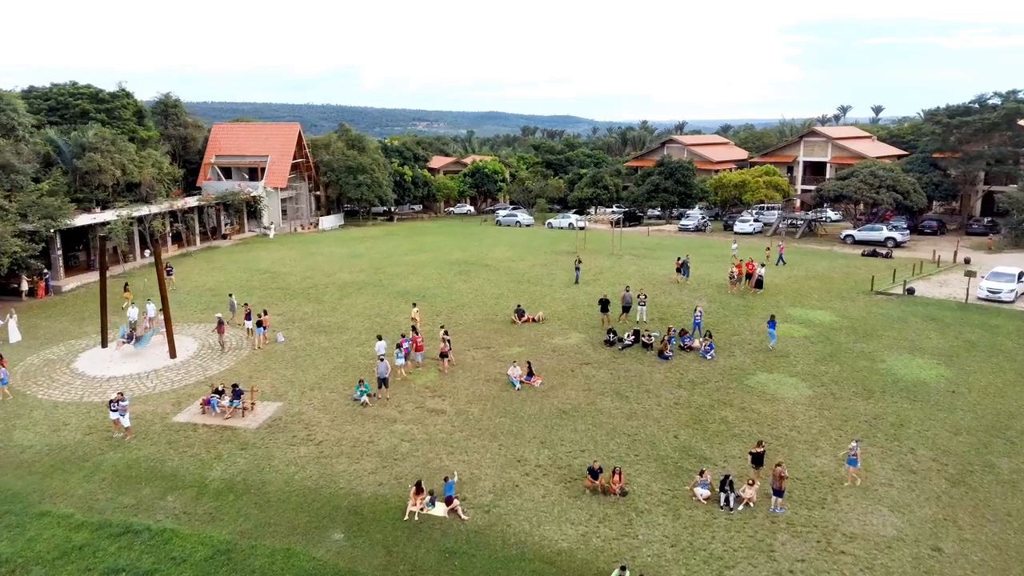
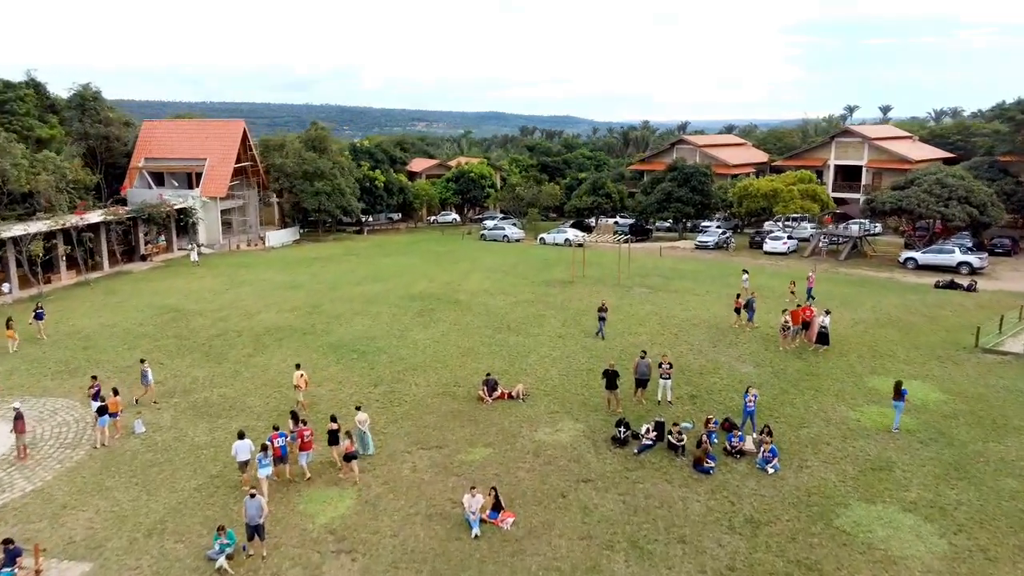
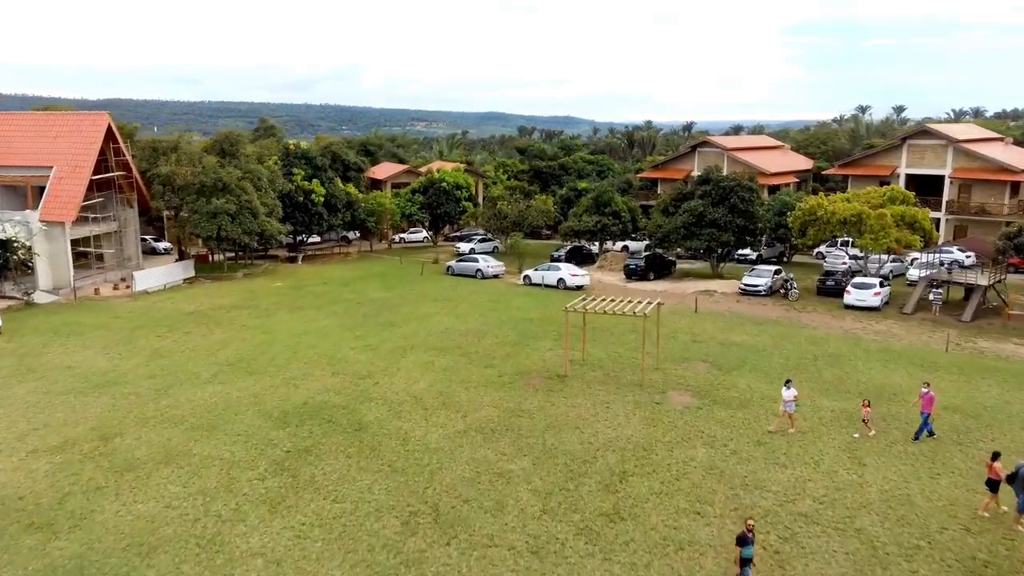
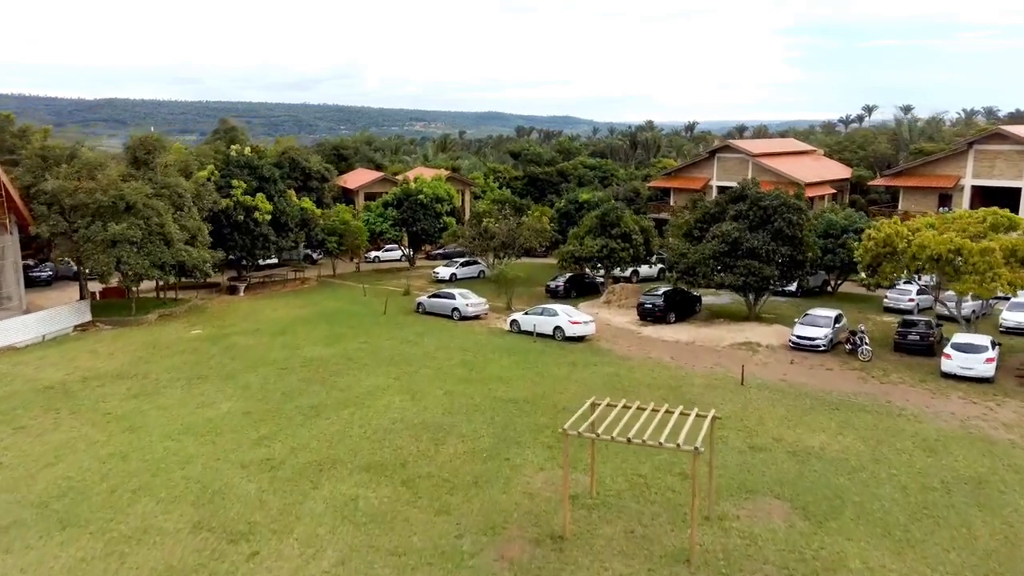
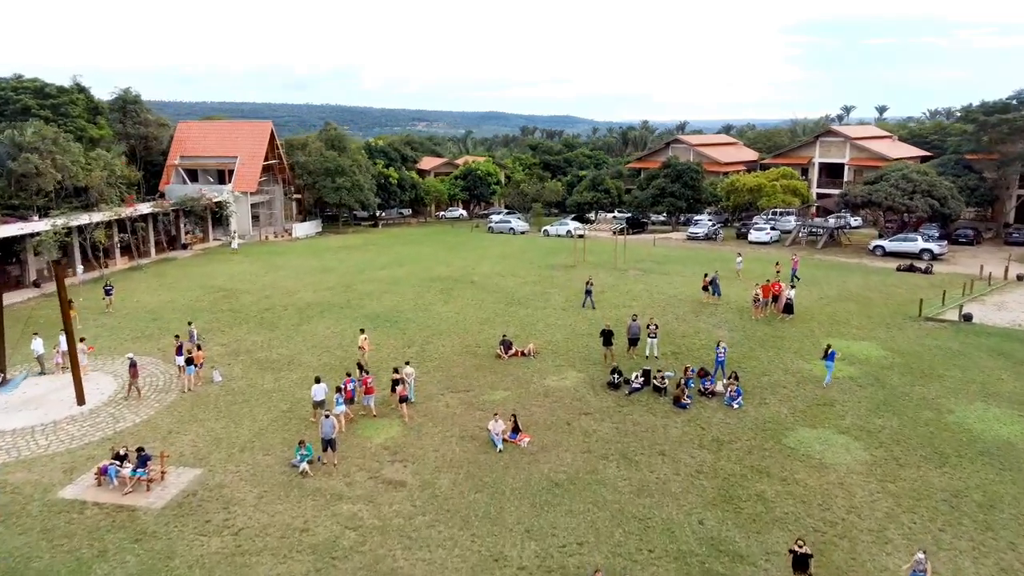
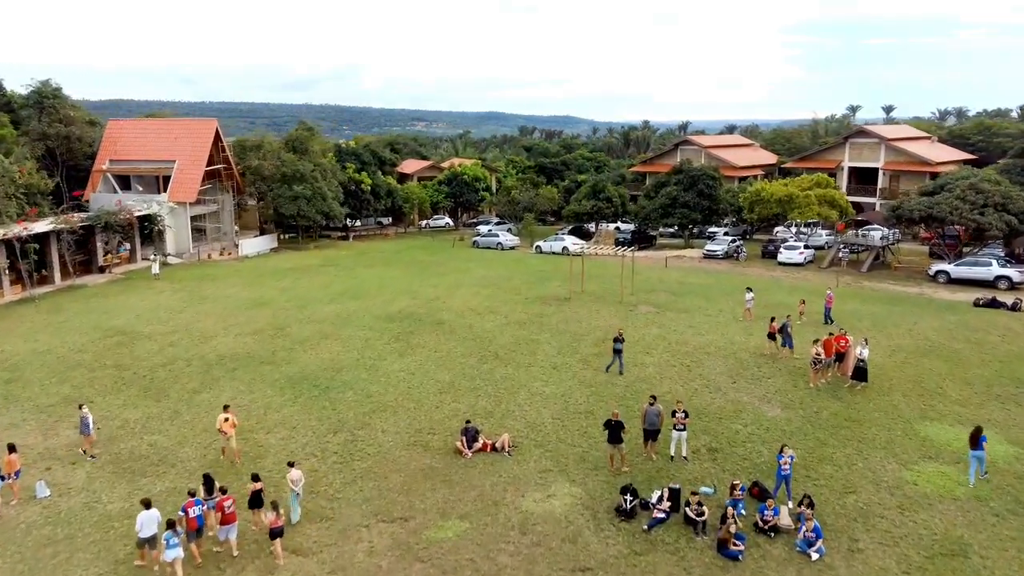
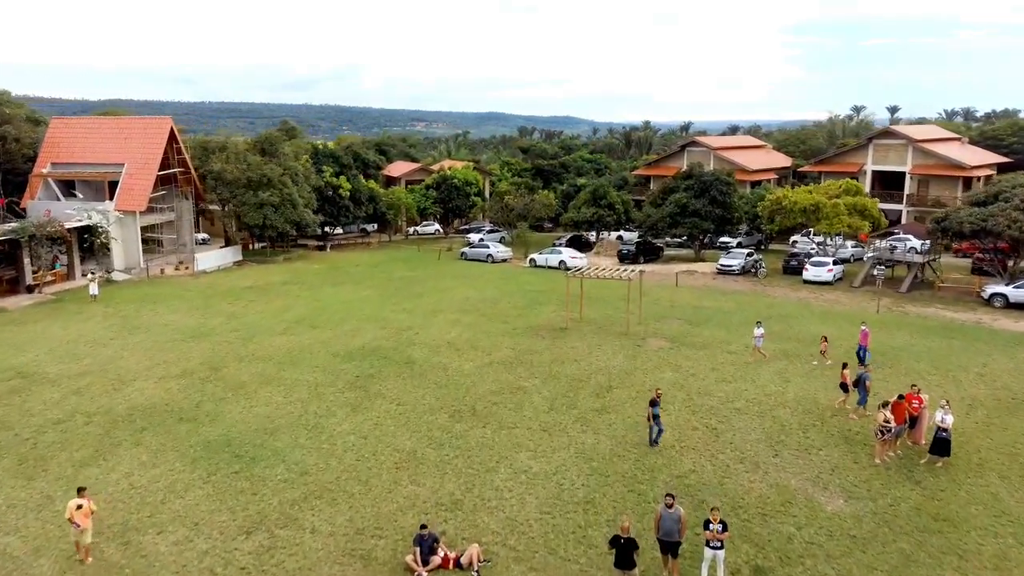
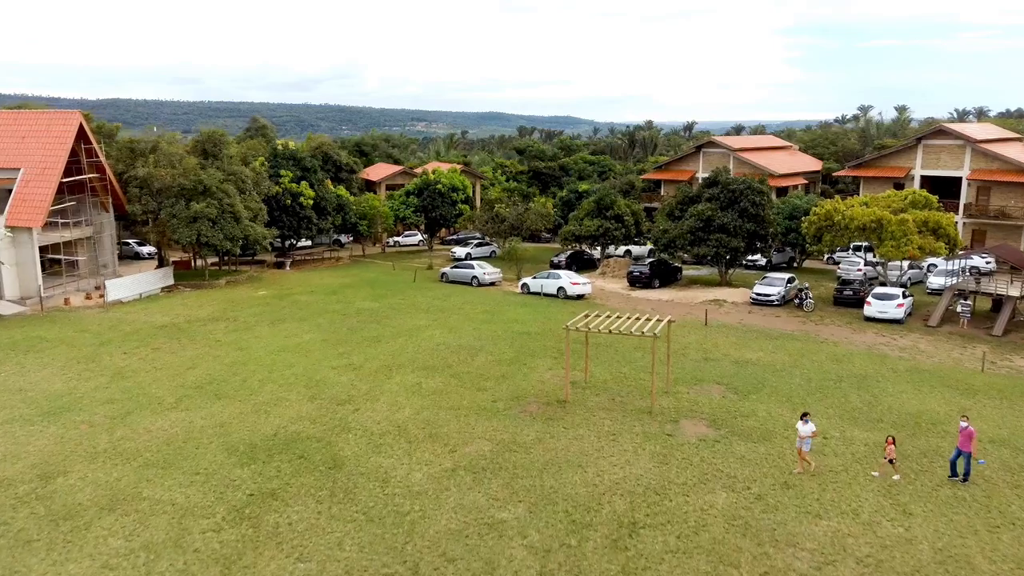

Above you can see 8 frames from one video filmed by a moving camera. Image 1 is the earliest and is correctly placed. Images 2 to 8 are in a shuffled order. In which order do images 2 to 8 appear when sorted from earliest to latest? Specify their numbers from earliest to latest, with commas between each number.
5, 2, 6, 7, 3, 8, 4
